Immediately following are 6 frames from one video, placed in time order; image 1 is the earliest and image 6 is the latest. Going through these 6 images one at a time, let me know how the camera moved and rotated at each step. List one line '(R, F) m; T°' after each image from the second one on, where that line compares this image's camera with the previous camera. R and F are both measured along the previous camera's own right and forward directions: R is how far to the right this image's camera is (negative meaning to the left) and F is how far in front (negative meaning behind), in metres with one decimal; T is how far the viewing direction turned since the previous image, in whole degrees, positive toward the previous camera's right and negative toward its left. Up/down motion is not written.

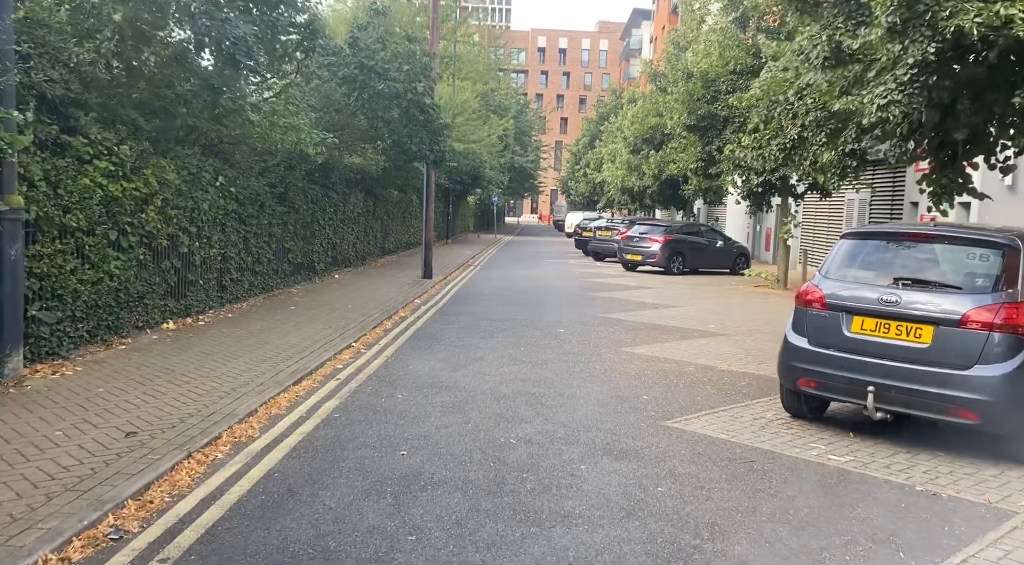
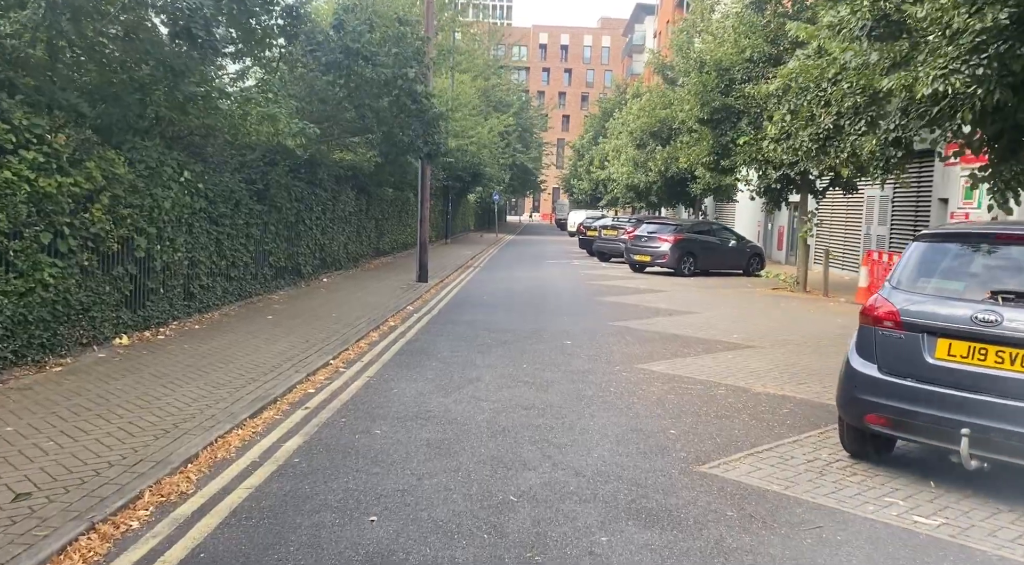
(0.0, +1.5) m; 0°
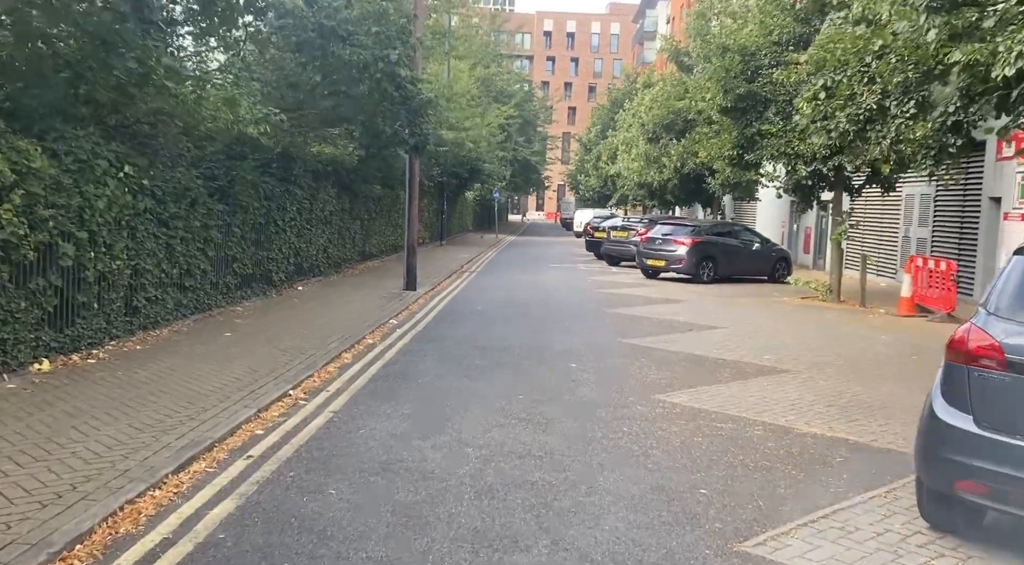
(0.0, +1.5) m; 0°
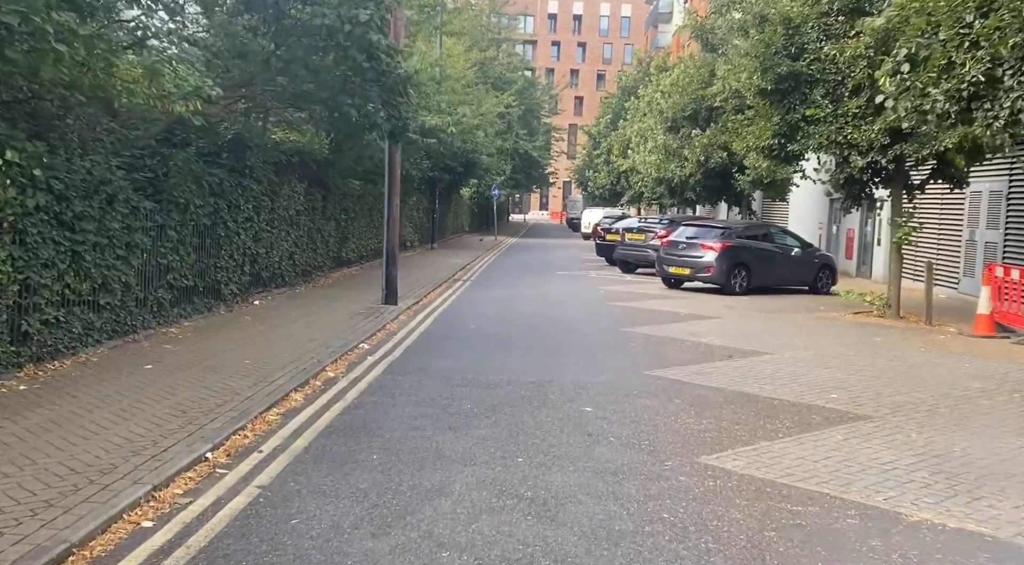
(0.0, +2.0) m; 0°
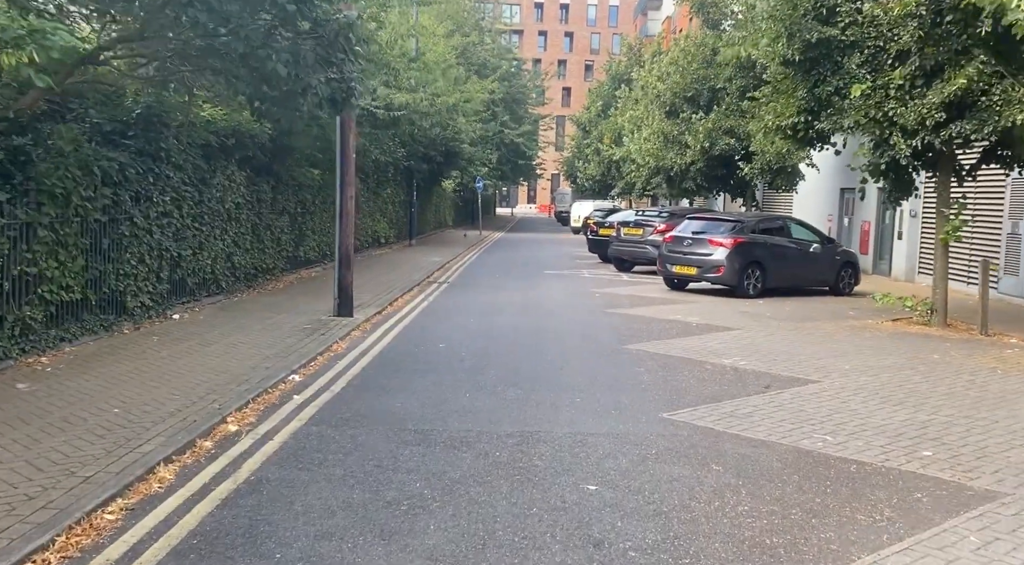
(+0.1, +2.5) m; +1°
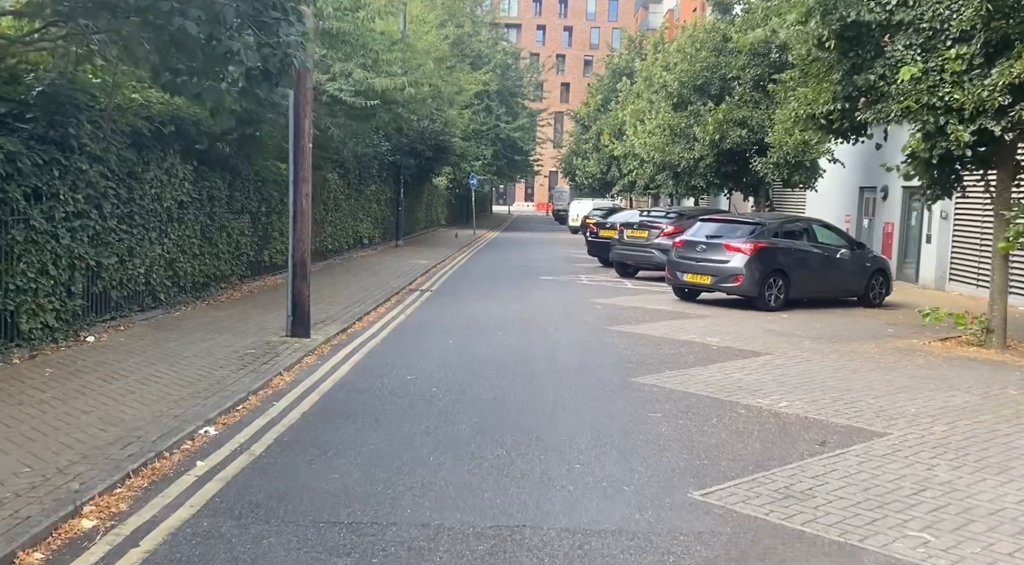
(+0.1, +1.9) m; 0°
